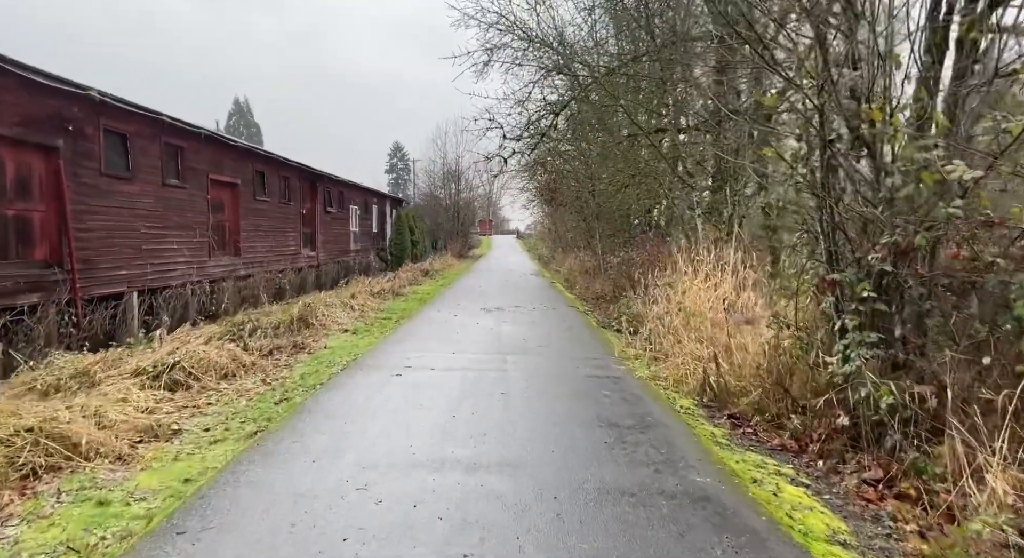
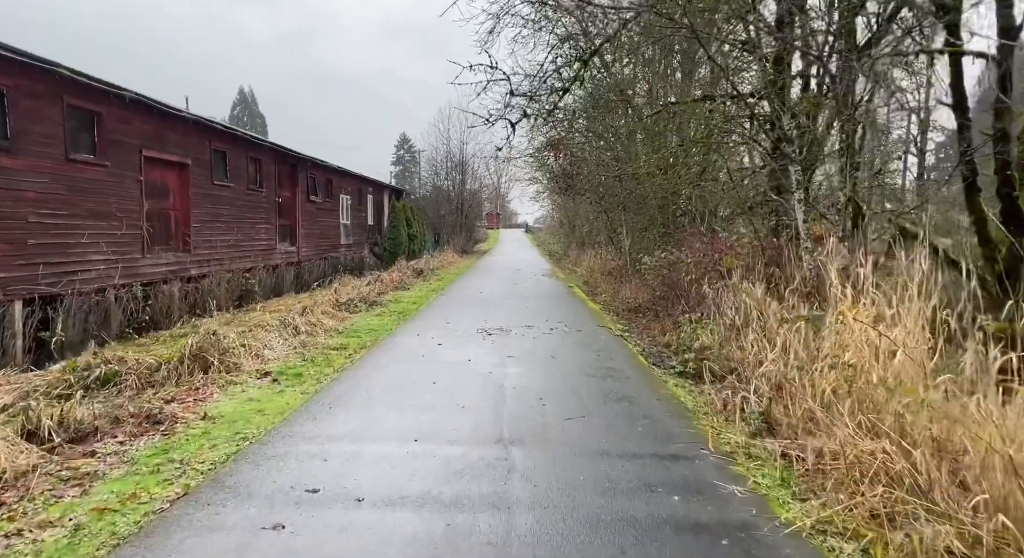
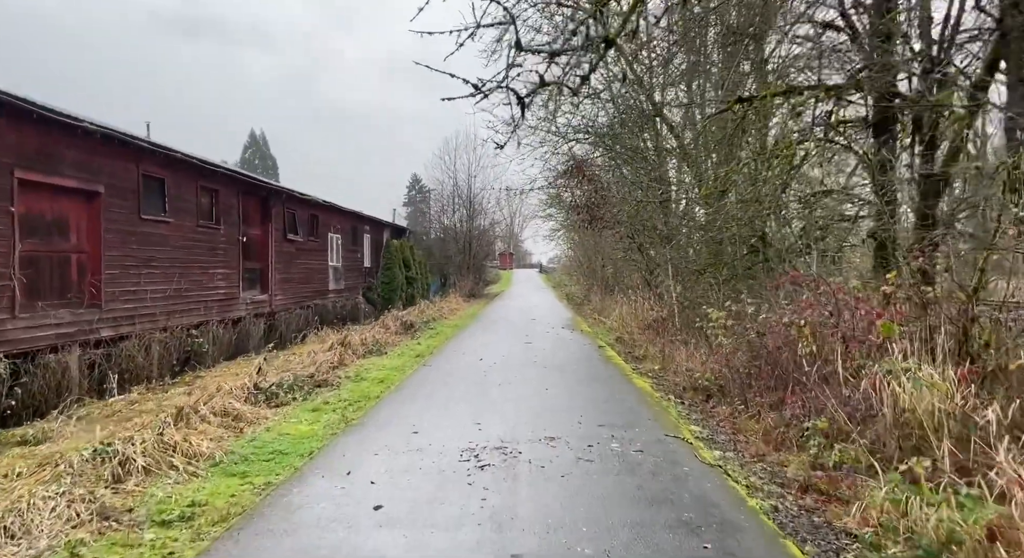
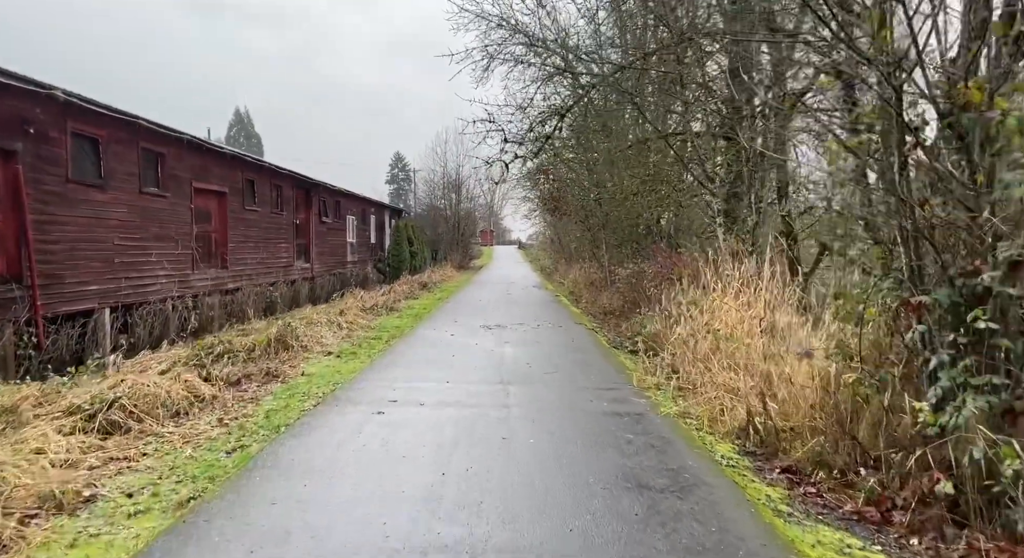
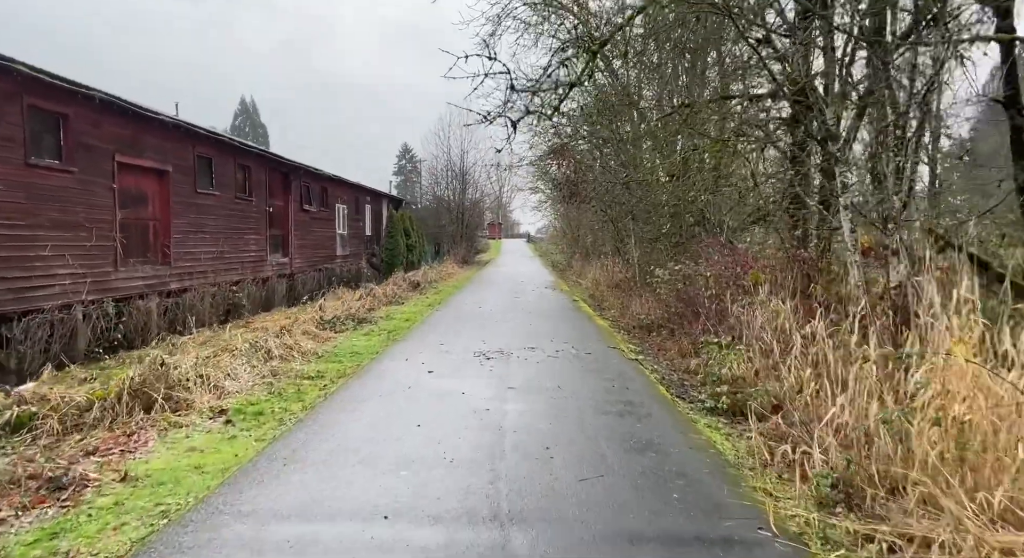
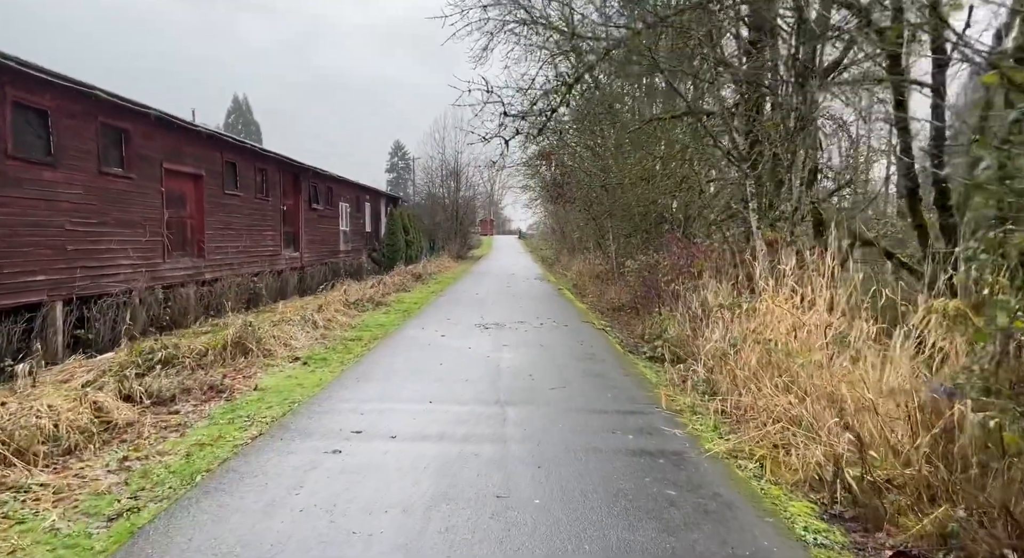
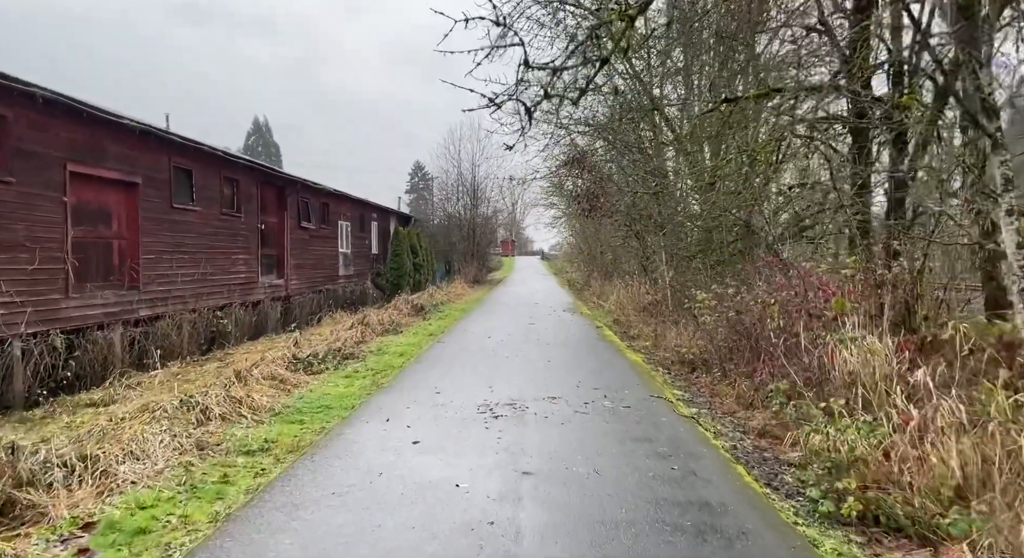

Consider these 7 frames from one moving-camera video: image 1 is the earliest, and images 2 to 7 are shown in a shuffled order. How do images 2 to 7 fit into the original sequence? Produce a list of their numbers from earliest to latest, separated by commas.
4, 6, 2, 5, 7, 3
